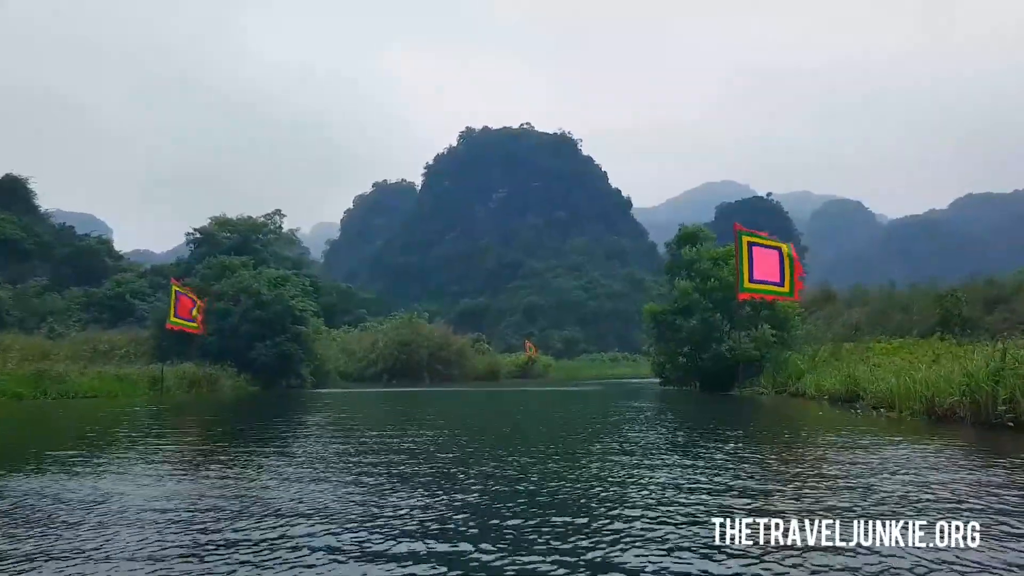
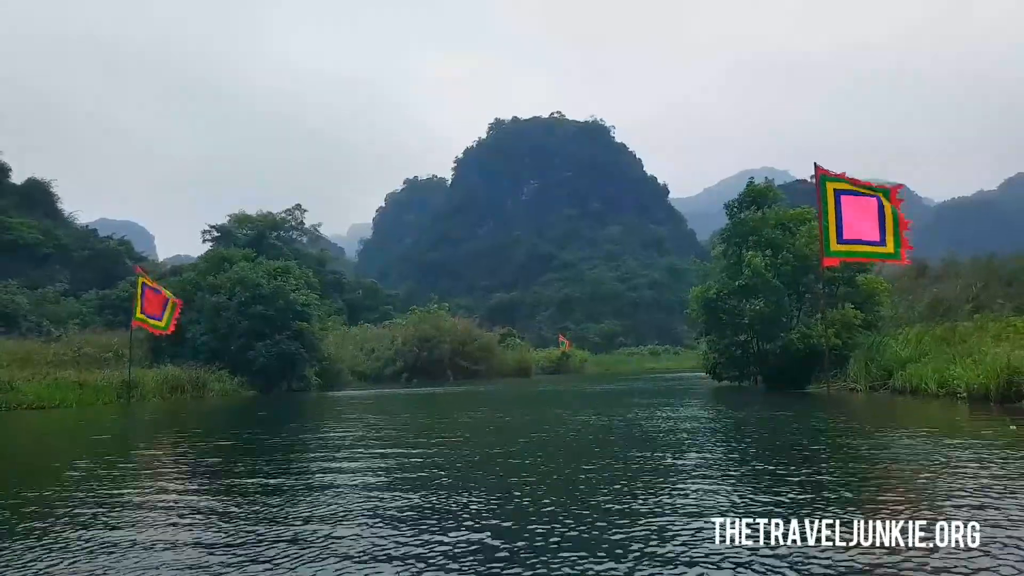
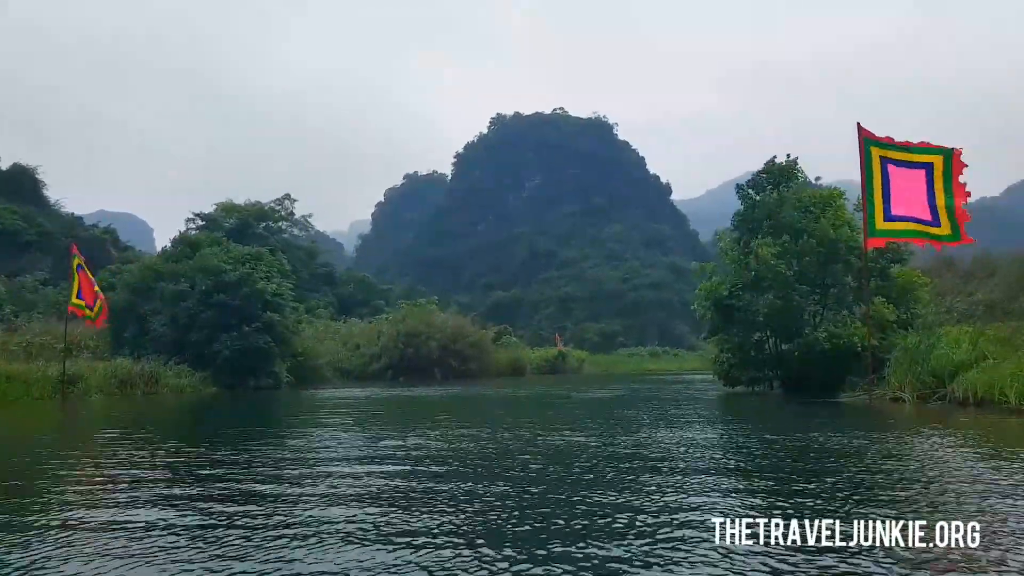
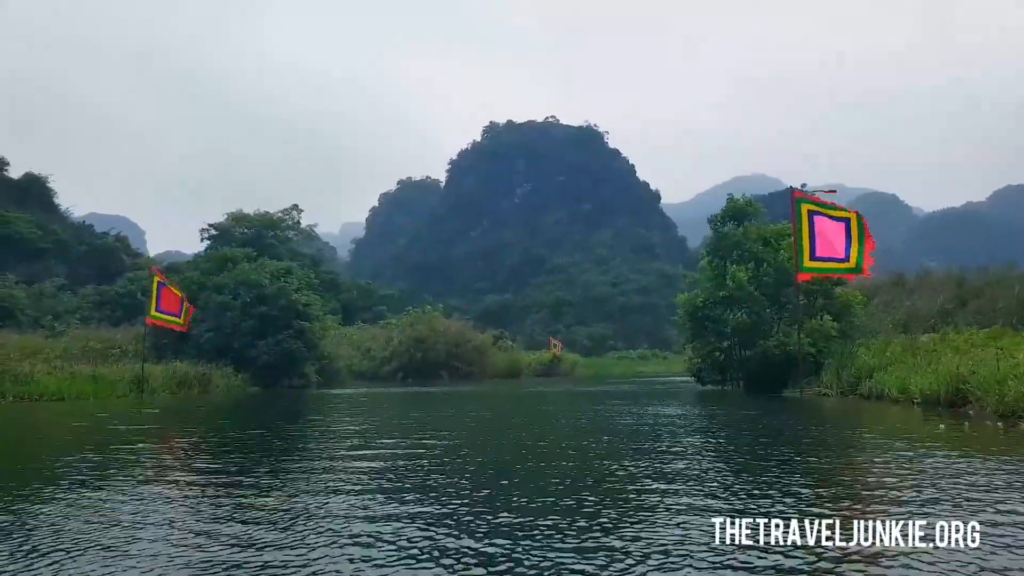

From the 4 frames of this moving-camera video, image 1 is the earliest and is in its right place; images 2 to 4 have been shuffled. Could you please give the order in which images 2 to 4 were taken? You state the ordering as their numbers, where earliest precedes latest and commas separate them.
4, 2, 3
